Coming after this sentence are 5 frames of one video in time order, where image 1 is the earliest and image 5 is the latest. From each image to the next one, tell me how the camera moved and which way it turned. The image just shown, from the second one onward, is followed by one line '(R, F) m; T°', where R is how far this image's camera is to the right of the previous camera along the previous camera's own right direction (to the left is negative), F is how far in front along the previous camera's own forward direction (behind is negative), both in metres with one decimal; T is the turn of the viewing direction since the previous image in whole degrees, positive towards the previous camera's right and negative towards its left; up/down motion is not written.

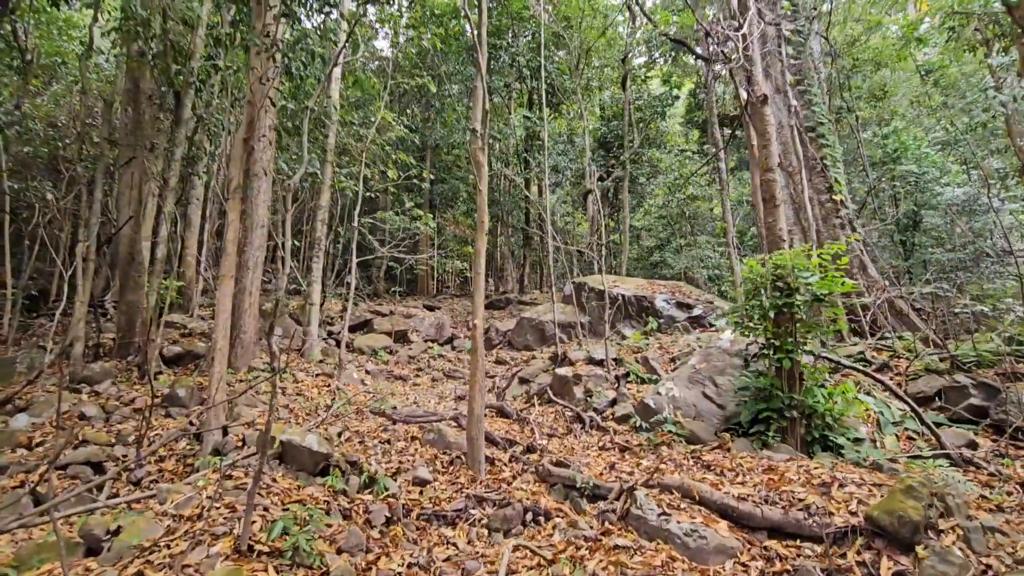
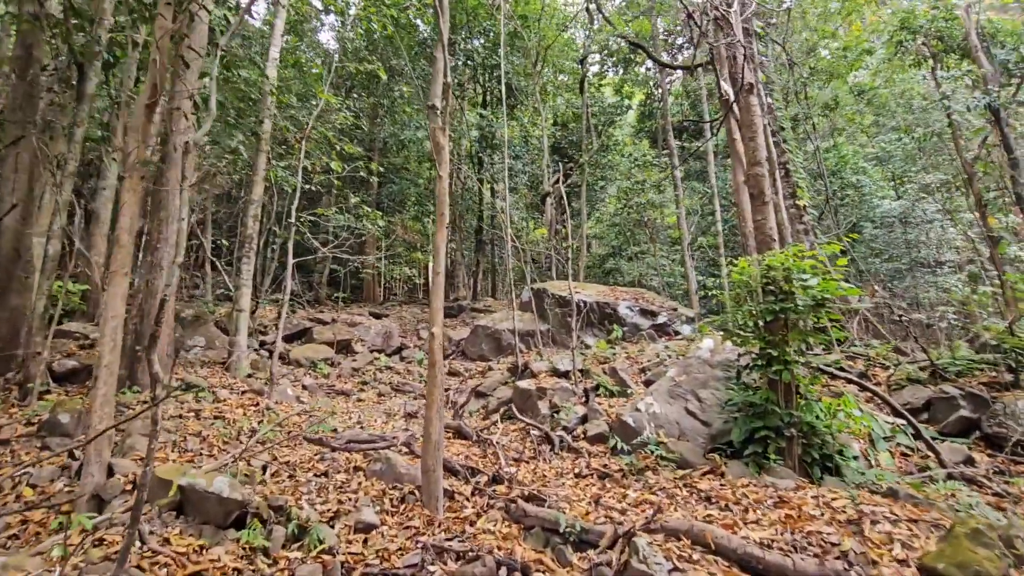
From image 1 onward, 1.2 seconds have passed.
(-0.1, +0.7) m; +6°
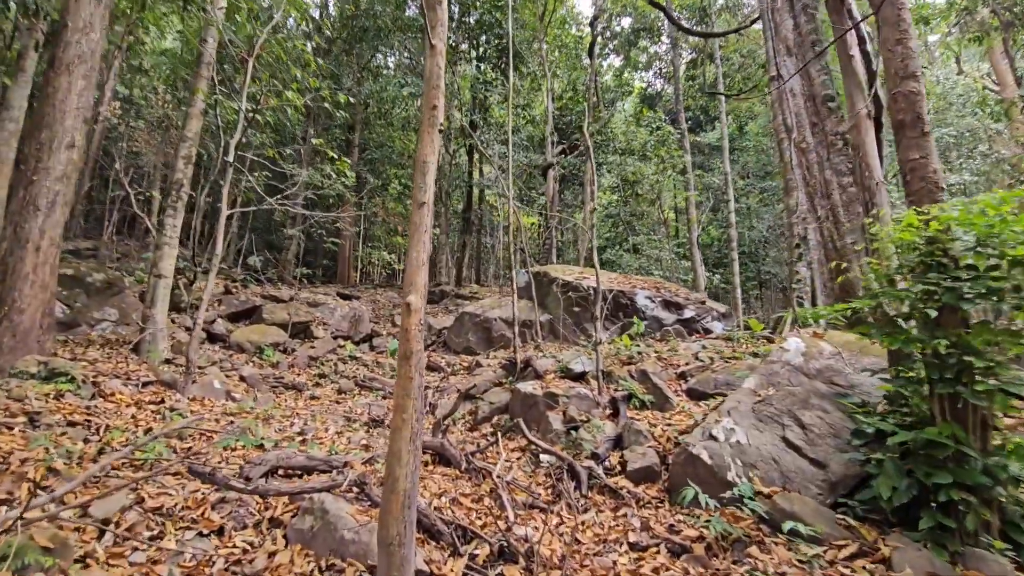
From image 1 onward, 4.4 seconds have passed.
(-0.2, +1.7) m; +2°
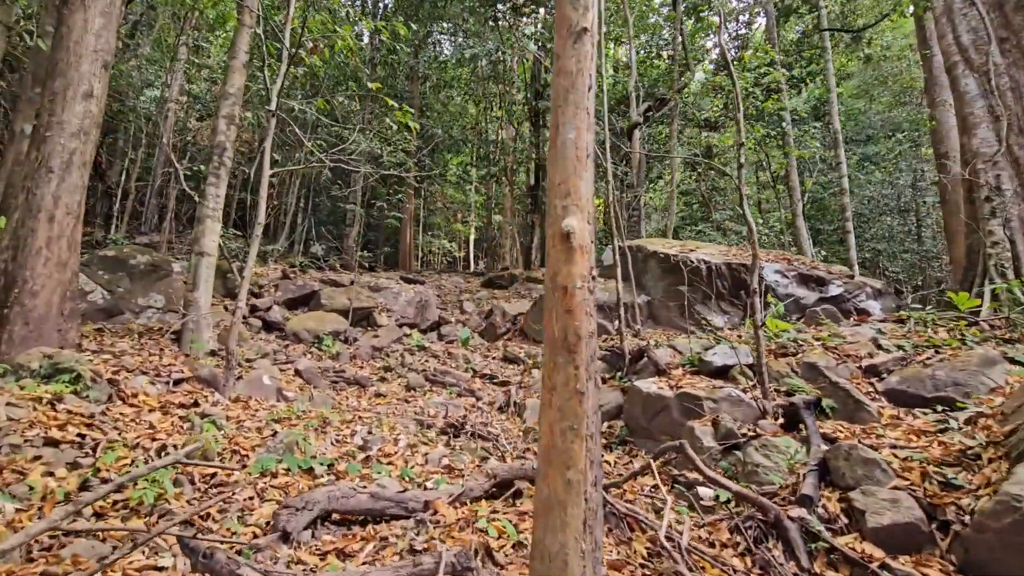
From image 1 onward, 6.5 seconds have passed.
(-0.5, +1.2) m; -6°
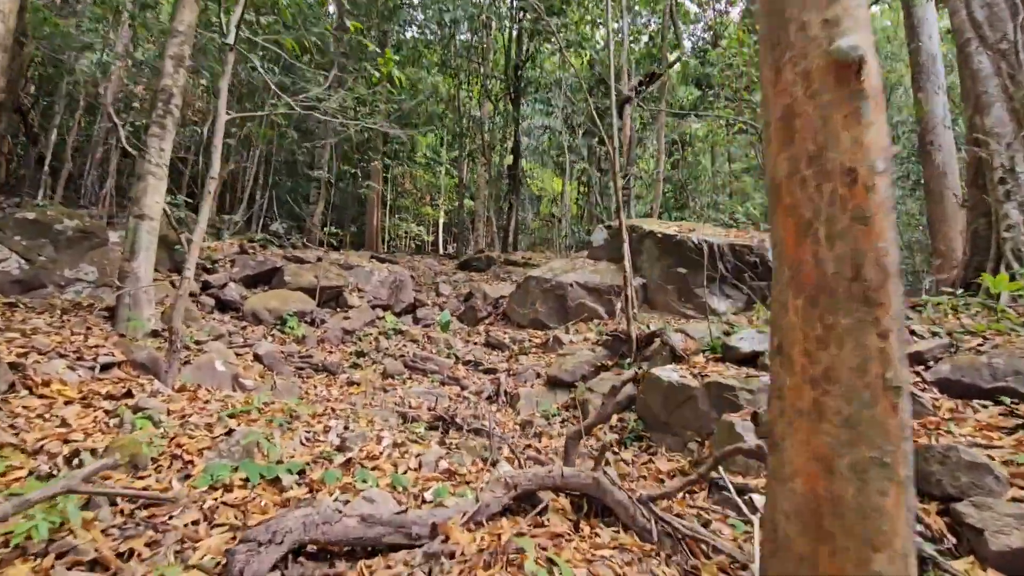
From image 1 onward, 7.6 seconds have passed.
(-0.3, +0.6) m; +4°
